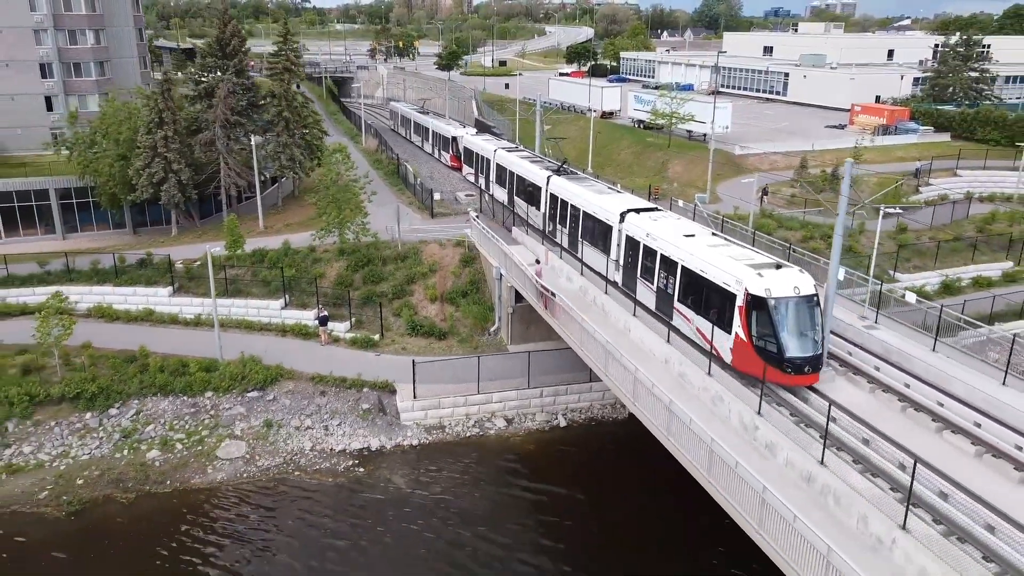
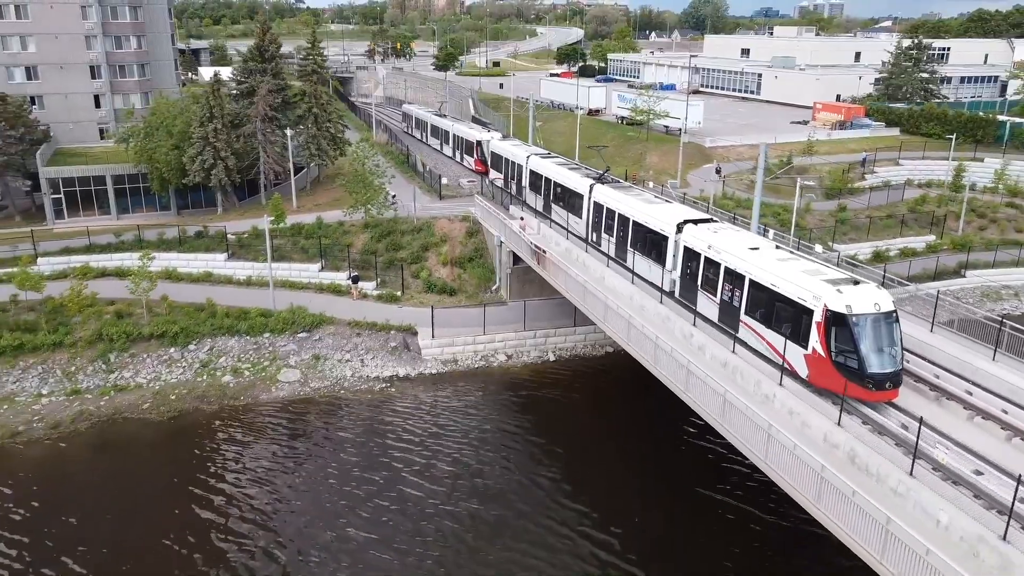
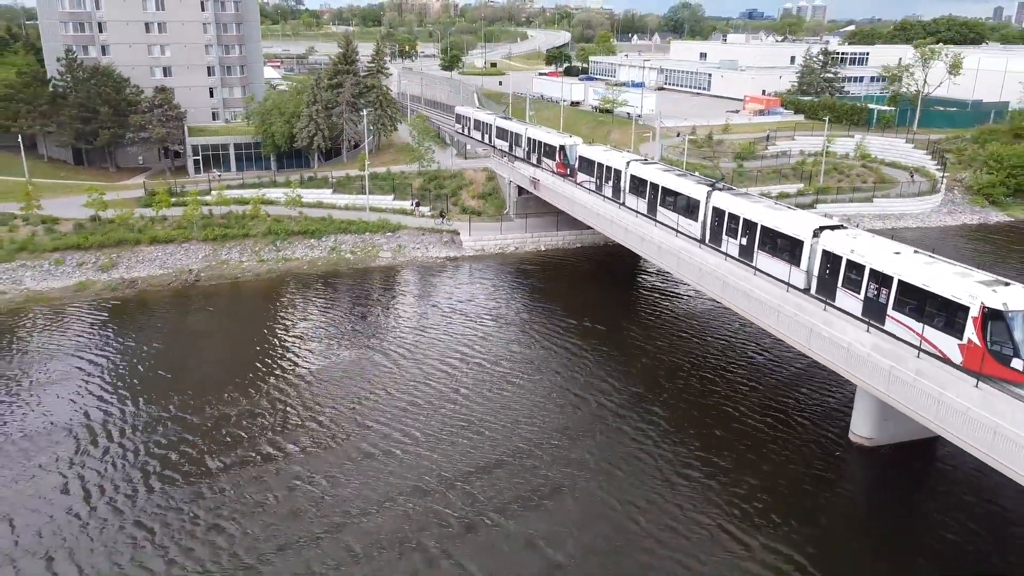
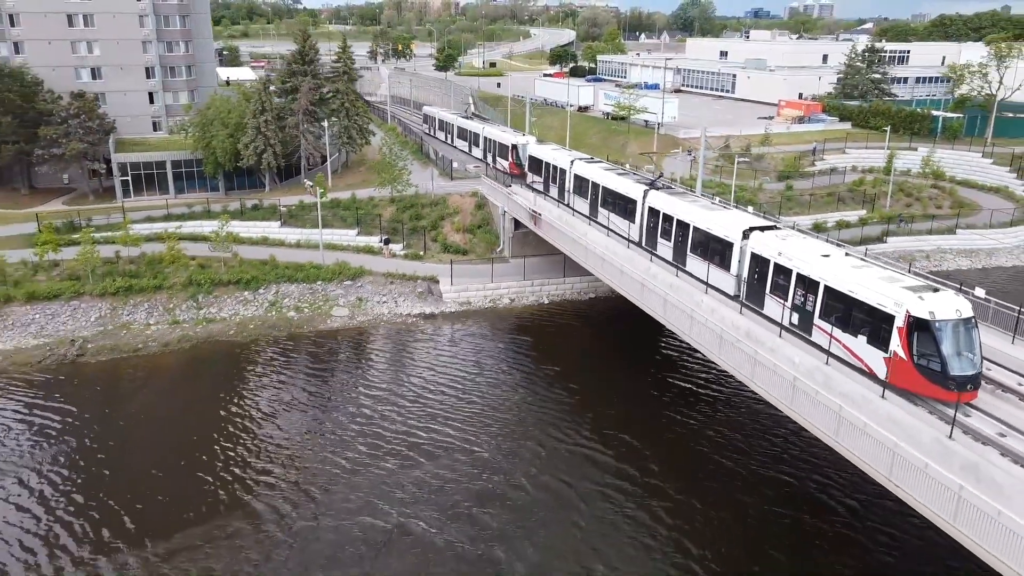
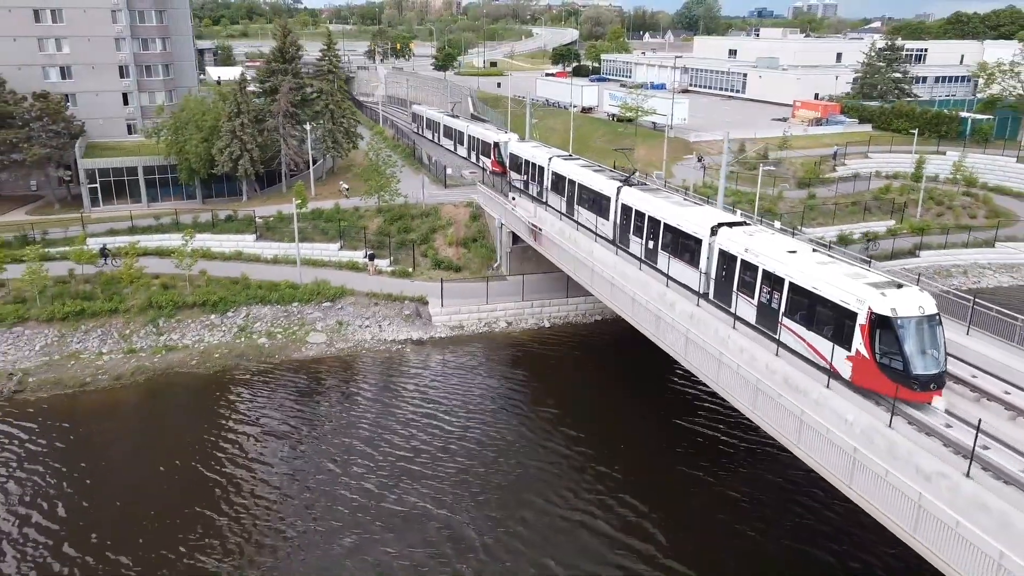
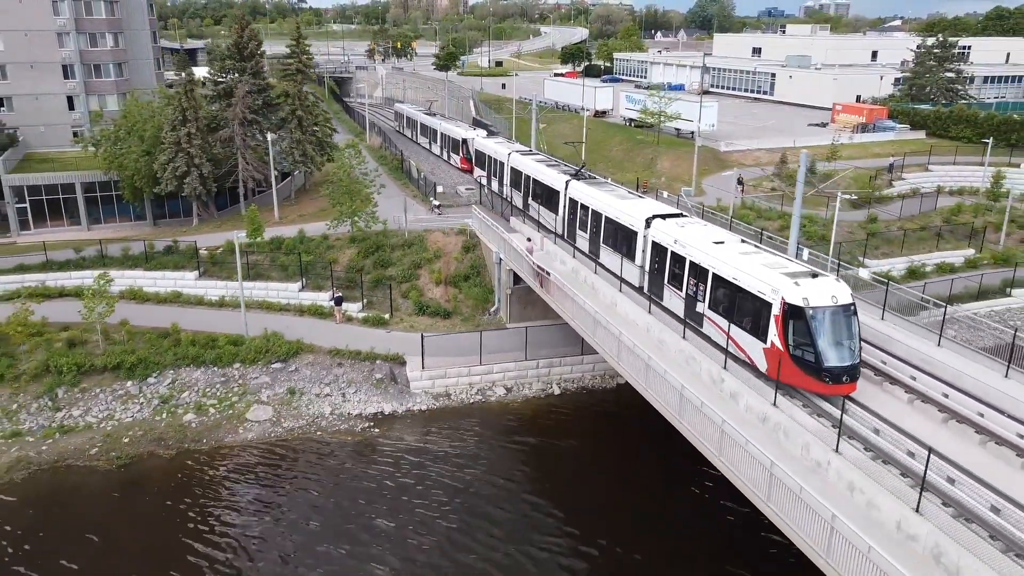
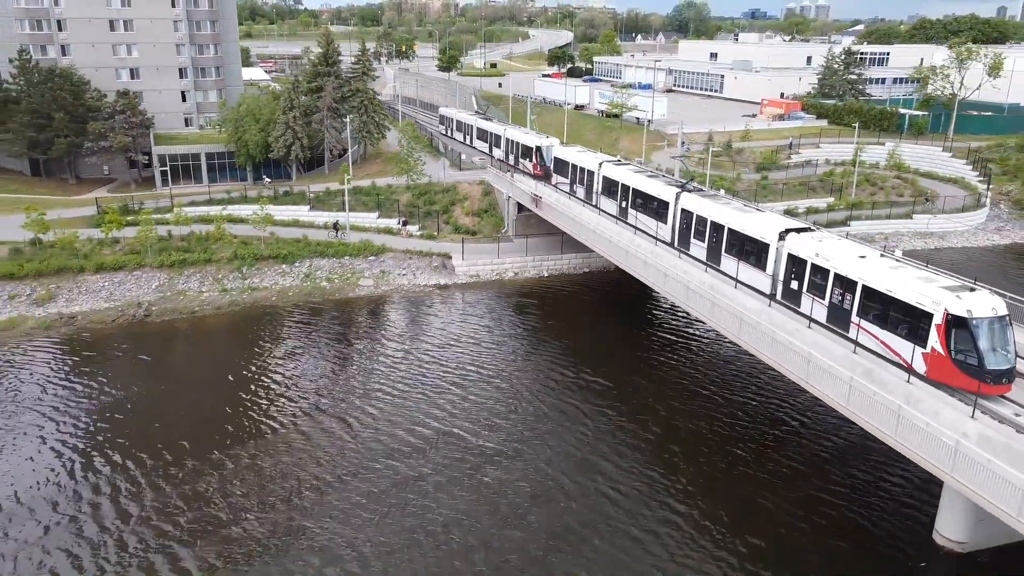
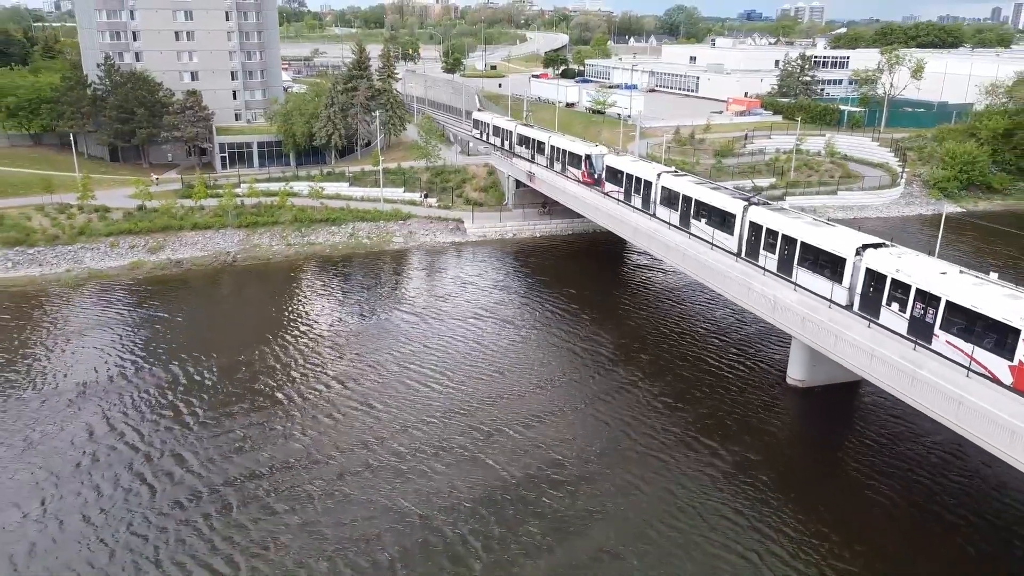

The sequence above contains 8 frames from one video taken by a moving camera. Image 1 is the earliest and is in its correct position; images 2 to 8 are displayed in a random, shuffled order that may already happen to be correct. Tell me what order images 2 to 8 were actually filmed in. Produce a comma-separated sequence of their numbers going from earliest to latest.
6, 2, 5, 4, 7, 3, 8
